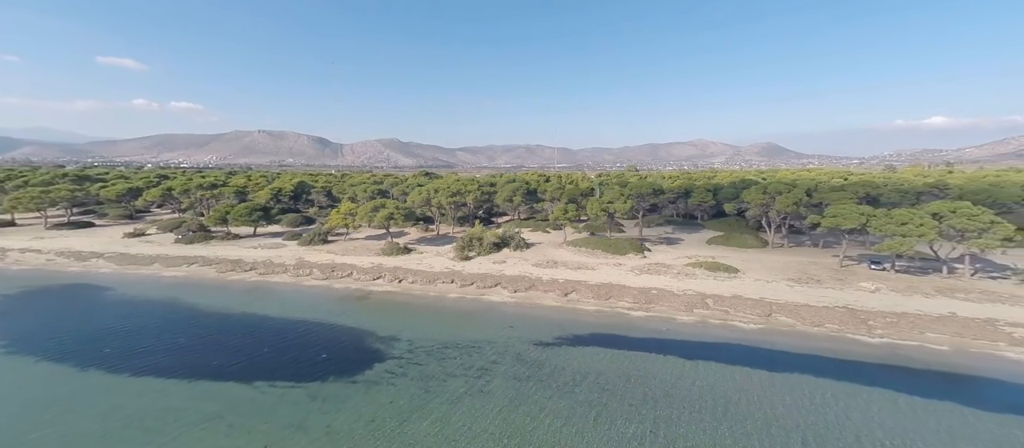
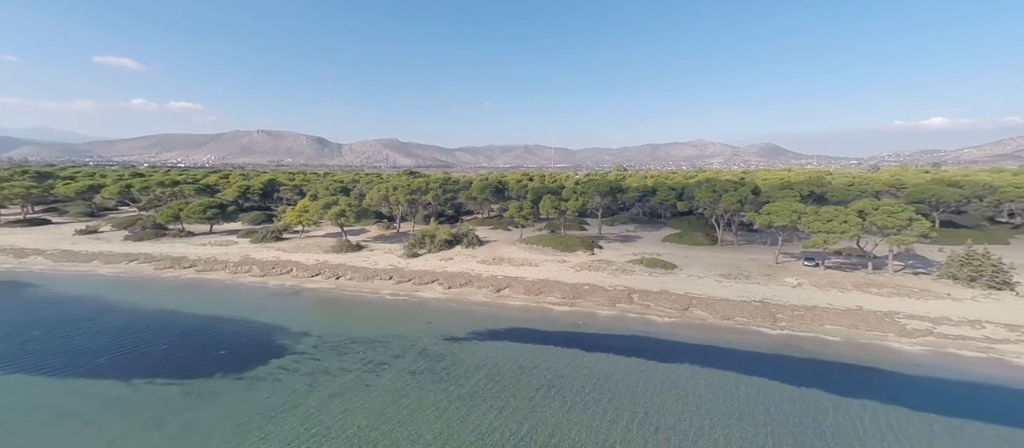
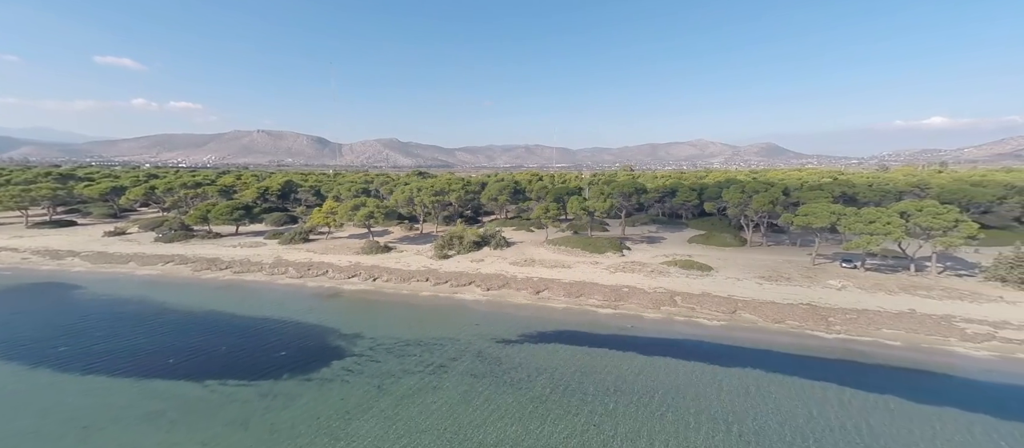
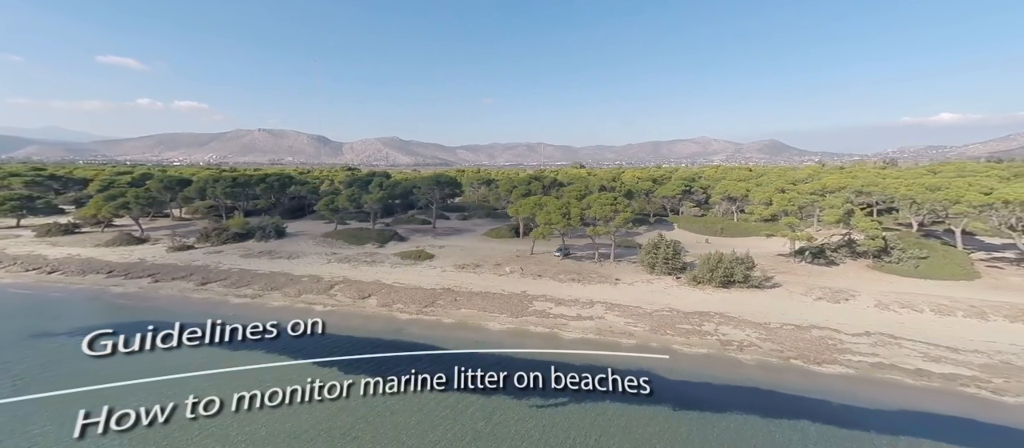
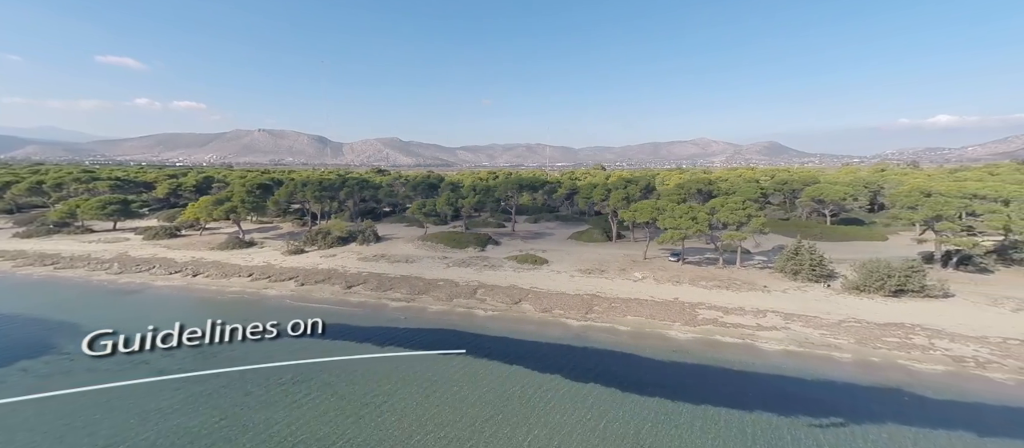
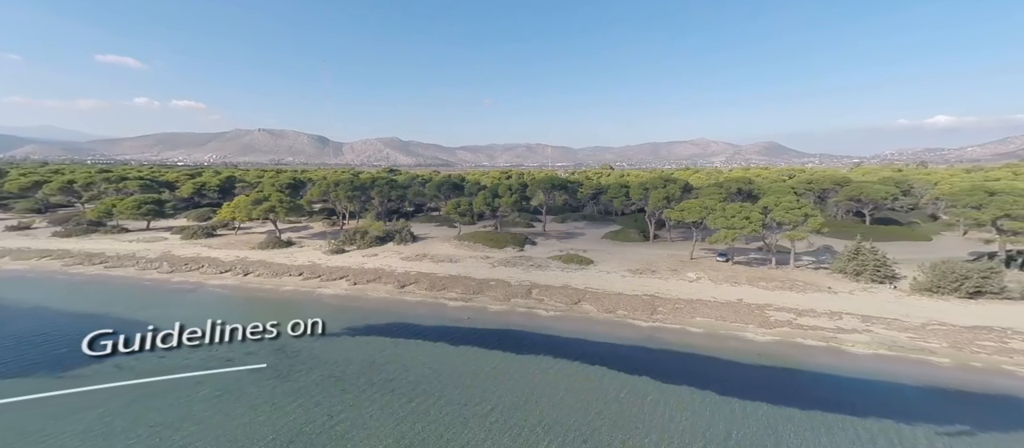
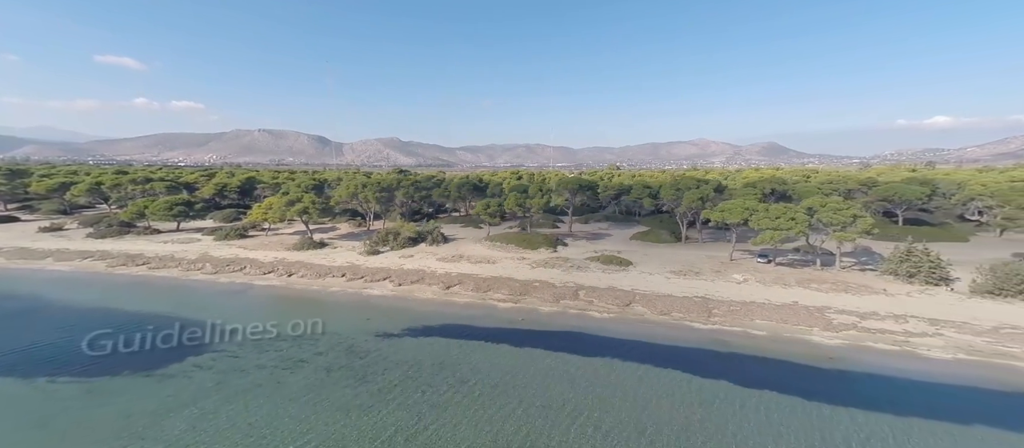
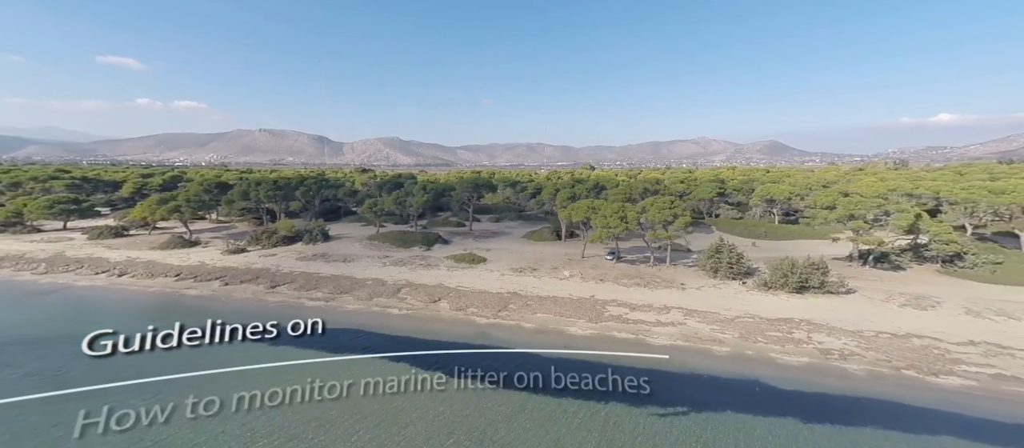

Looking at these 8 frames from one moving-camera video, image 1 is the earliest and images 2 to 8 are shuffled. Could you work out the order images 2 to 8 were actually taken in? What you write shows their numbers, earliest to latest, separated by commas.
3, 2, 7, 6, 5, 8, 4
